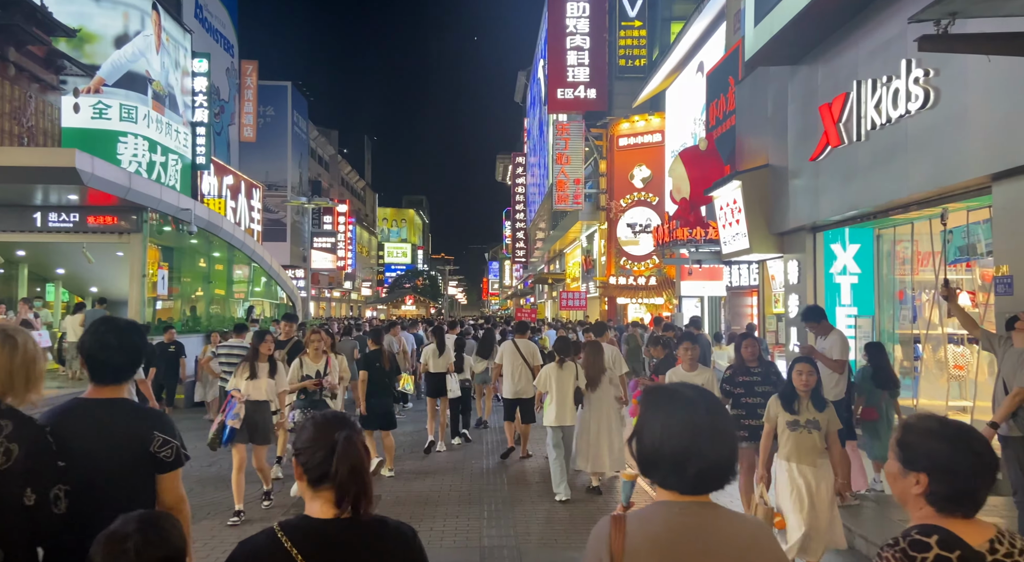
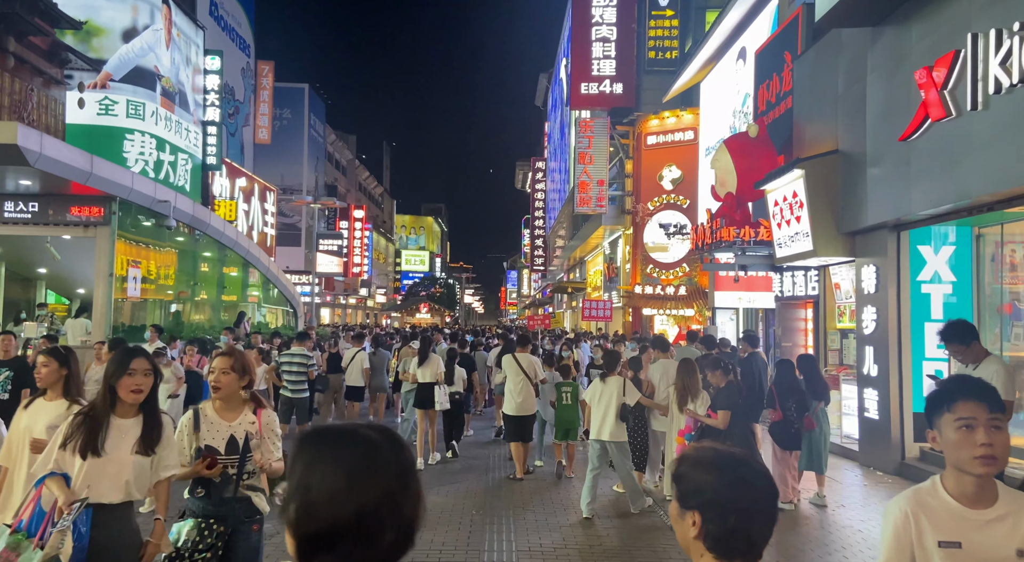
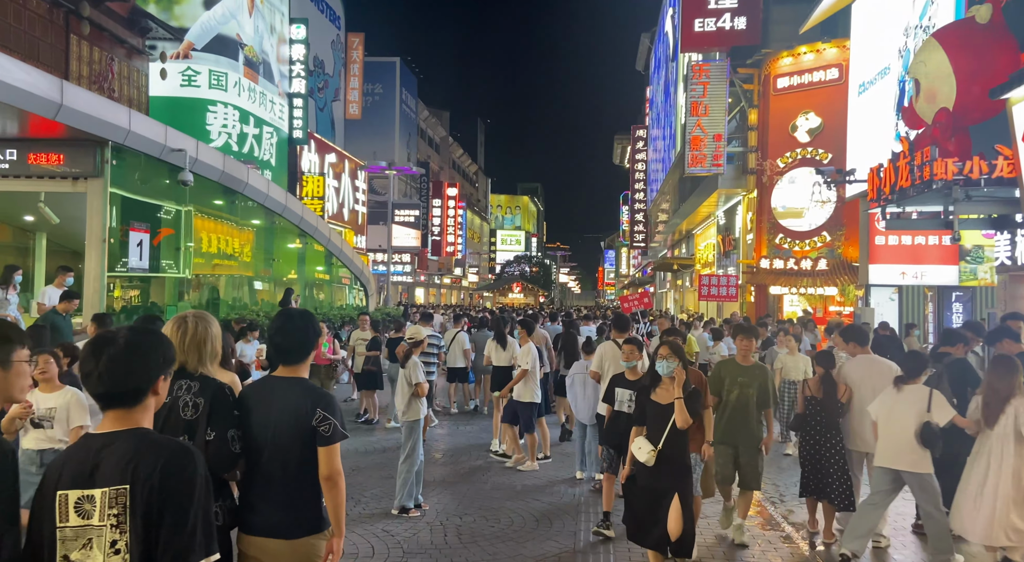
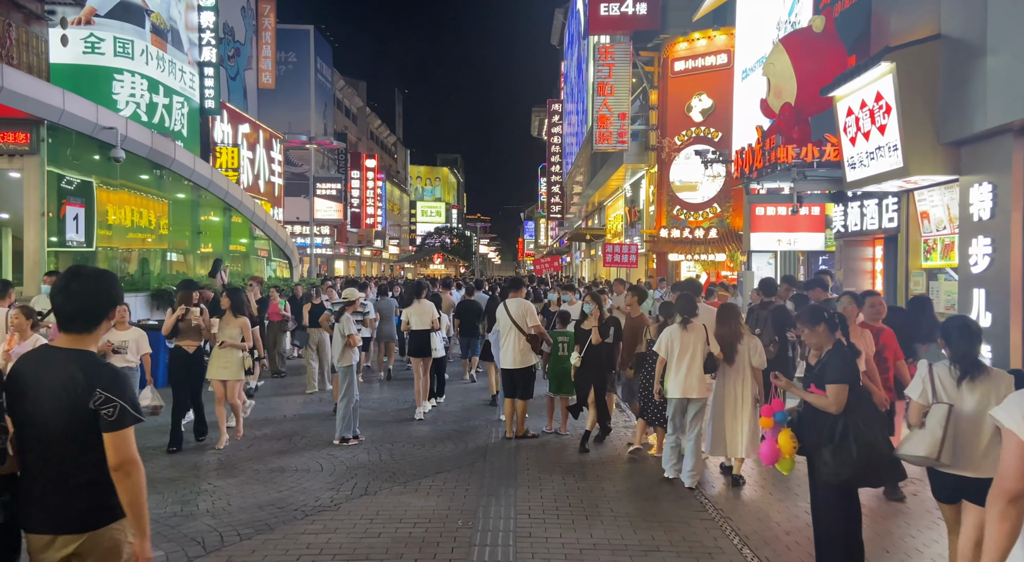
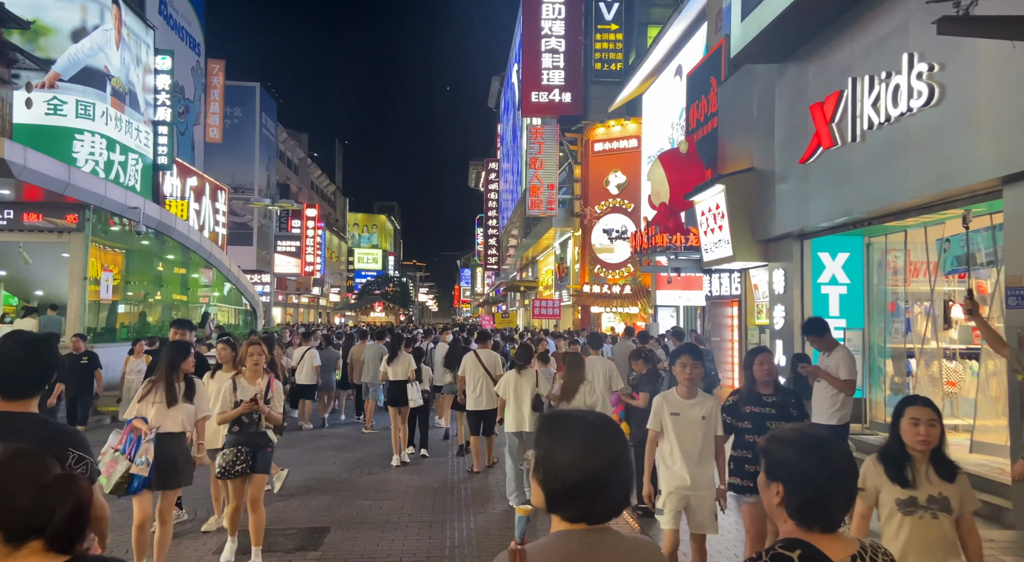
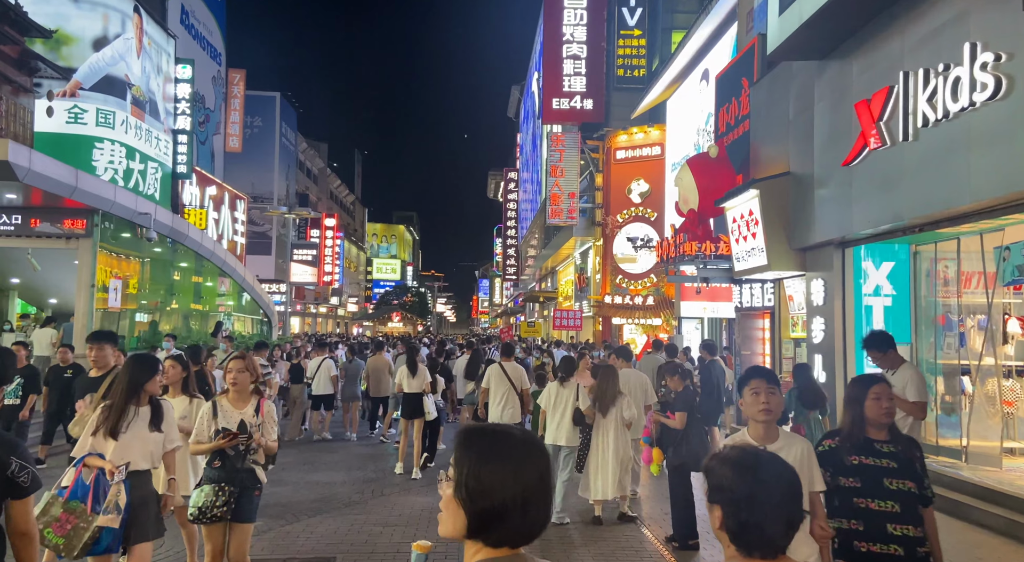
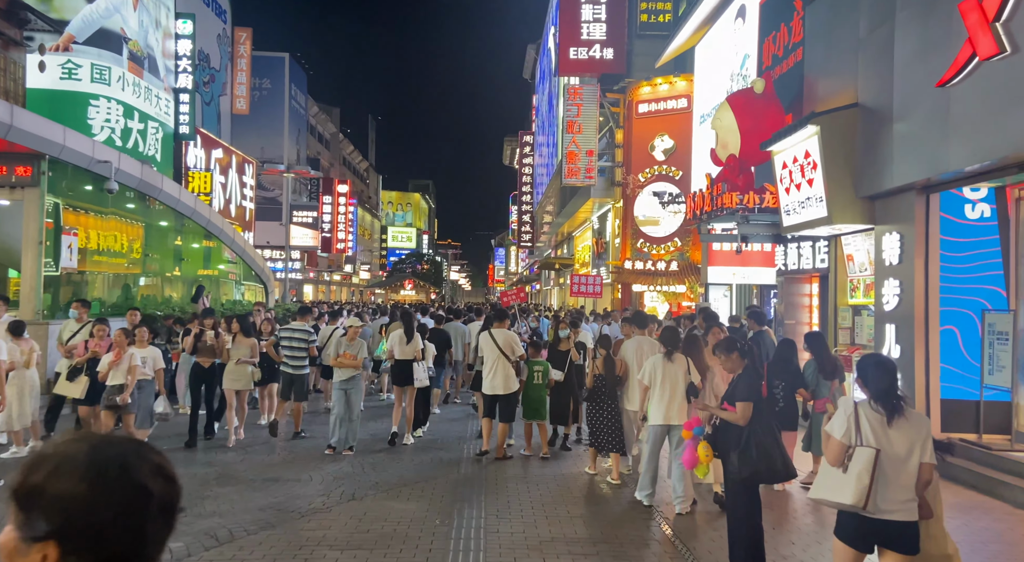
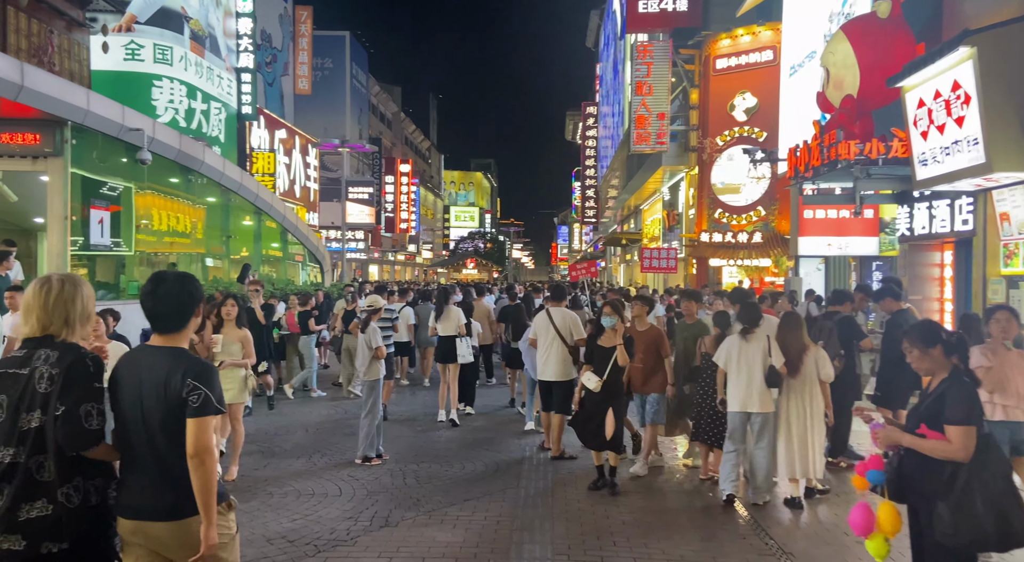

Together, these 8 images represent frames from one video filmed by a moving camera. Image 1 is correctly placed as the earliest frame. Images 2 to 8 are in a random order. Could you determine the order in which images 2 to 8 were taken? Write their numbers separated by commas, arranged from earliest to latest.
5, 6, 2, 7, 4, 8, 3
